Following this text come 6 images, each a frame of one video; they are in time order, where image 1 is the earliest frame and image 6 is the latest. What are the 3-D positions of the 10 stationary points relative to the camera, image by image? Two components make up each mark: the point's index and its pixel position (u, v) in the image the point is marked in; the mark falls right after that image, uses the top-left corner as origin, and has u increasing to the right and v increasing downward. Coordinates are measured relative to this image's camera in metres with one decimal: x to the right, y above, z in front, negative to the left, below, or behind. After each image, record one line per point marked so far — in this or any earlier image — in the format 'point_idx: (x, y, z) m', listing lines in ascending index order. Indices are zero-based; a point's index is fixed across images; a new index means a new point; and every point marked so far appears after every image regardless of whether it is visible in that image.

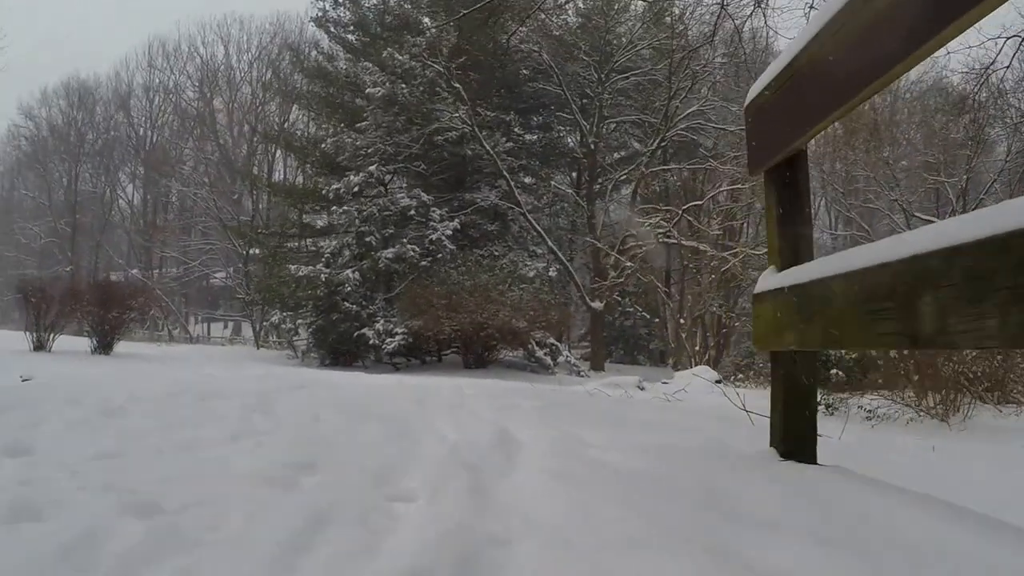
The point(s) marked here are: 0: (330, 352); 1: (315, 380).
0: (-3.7, -1.3, +13.6) m
1: (-2.0, -1.2, +7.1) m
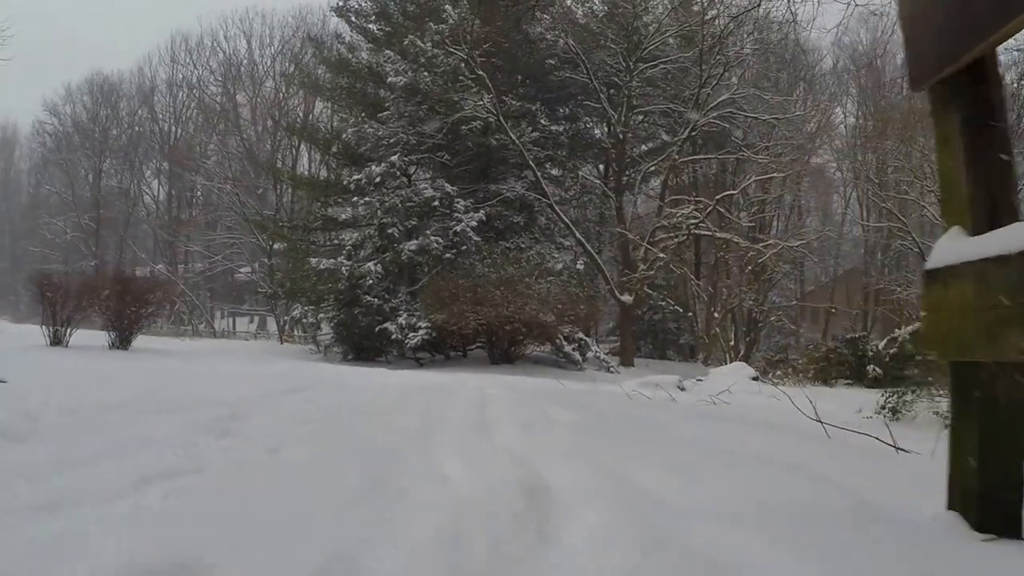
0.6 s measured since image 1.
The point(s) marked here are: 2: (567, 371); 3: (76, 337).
0: (-3.2, -1.2, +13.3) m
1: (-1.8, -1.1, +6.8) m
2: (+1.0, -1.5, +11.9) m
3: (-7.3, -0.7, +11.0) m
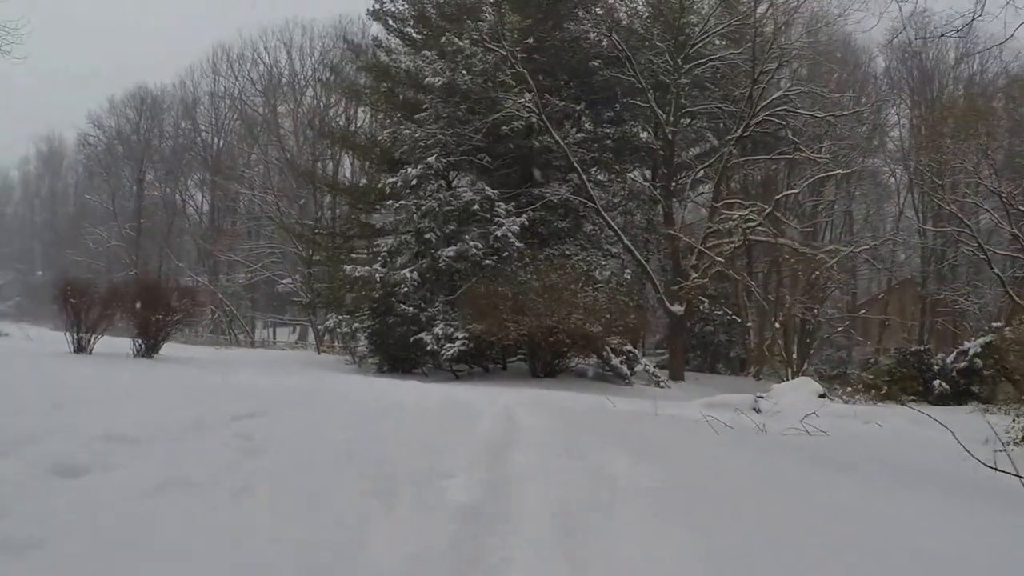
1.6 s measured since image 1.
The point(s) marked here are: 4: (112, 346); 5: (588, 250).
0: (-2.4, -1.3, +12.8) m
1: (-1.3, -1.2, +6.2) m
2: (+1.7, -1.6, +11.1) m
3: (-6.6, -0.9, +10.8) m
4: (-6.5, -0.9, +10.8) m
5: (+1.6, +0.8, +13.9) m
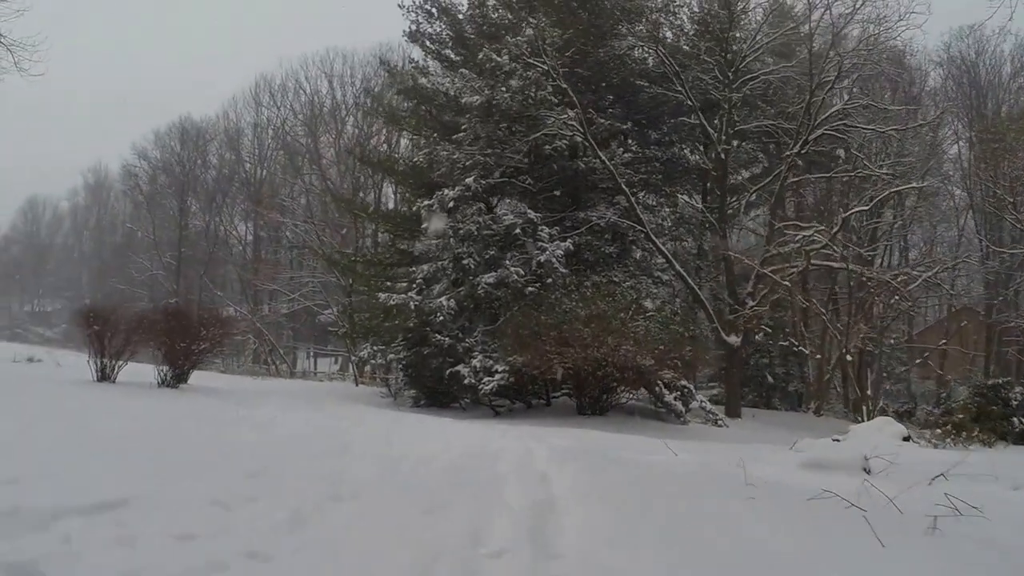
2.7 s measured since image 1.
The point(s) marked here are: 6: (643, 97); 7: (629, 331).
0: (-1.6, -1.9, +12.2) m
1: (-1.0, -1.4, +5.5) m
2: (+2.4, -2.1, +10.2) m
3: (-6.0, -1.3, +10.5) m
4: (-5.8, -1.3, +10.5) m
5: (+2.4, +0.2, +13.1) m
6: (+2.8, +4.1, +14.5) m
7: (+1.7, -0.6, +9.8) m
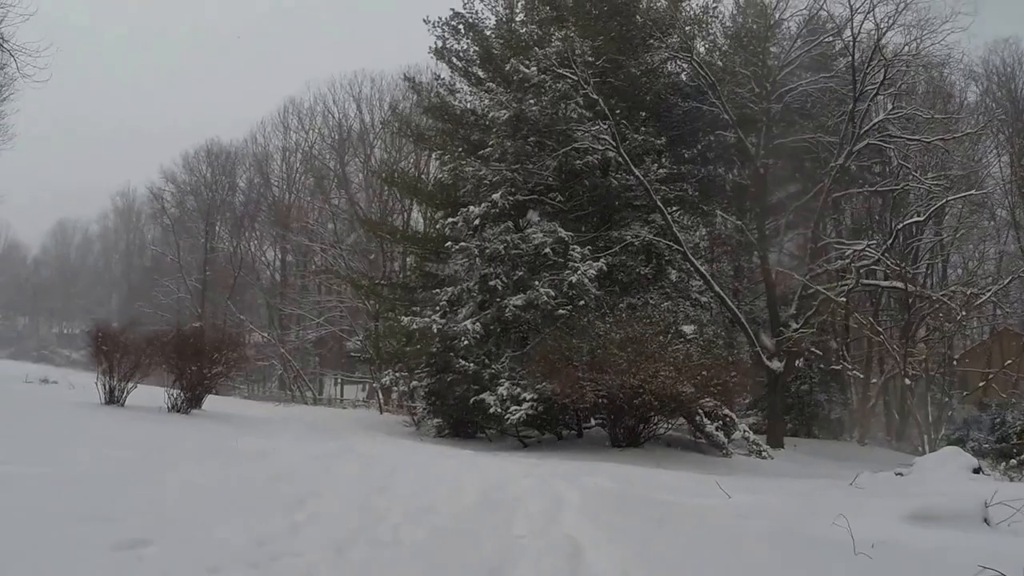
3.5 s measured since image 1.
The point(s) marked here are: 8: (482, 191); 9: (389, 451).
0: (-1.1, -2.3, +11.7) m
1: (-0.8, -1.6, +5.0) m
2: (+2.8, -2.4, +9.5) m
3: (-5.5, -1.7, +10.2) m
4: (-5.4, -1.7, +10.1) m
5: (+2.9, -0.2, +12.5) m
6: (+3.4, +3.6, +14.0) m
7: (+2.1, -0.9, +9.2) m
8: (-0.6, +1.8, +12.7) m
9: (-1.5, -1.8, +7.6) m
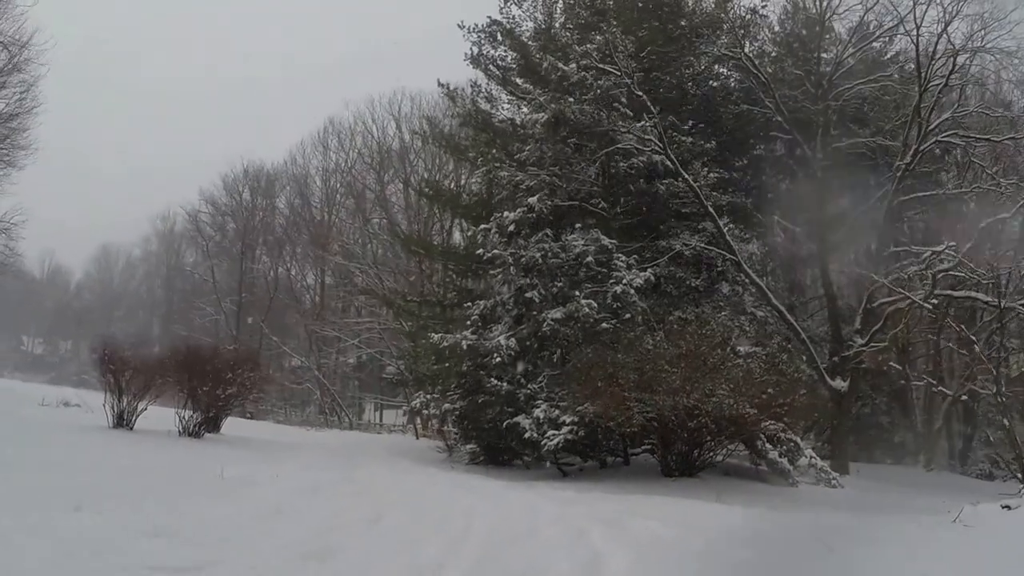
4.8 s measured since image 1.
0: (-0.4, -2.5, +10.9) m
1: (-0.5, -1.6, +4.3) m
2: (+3.3, -2.5, +8.6) m
3: (-5.0, -2.0, +9.8) m
4: (-4.8, -2.0, +9.7) m
5: (+3.6, -0.4, +11.6) m
6: (+4.1, +3.3, +13.2) m
7: (+2.6, -1.1, +8.3) m
8: (+0.1, +1.5, +12.1) m
9: (-1.1, -2.0, +6.9) m
